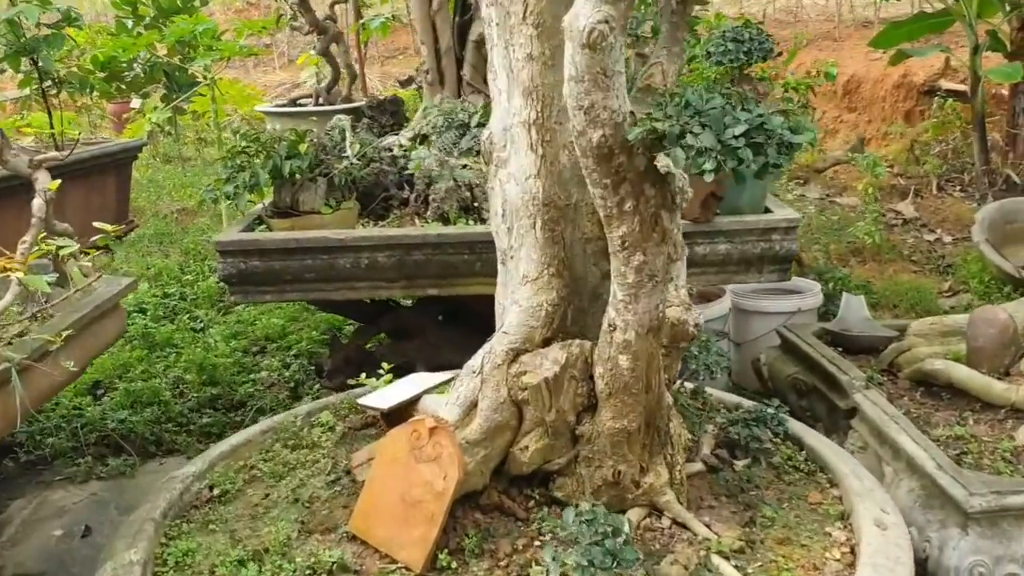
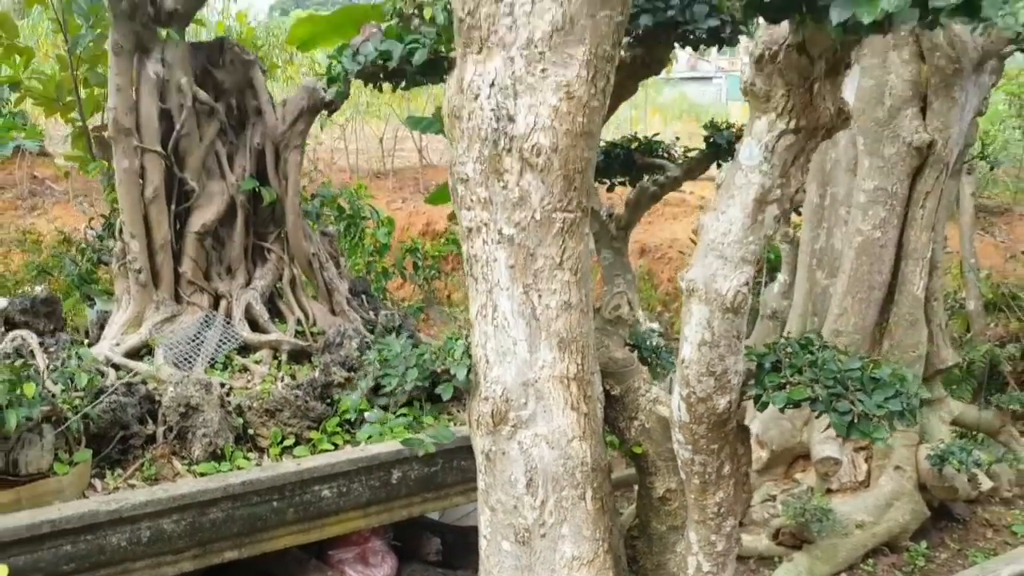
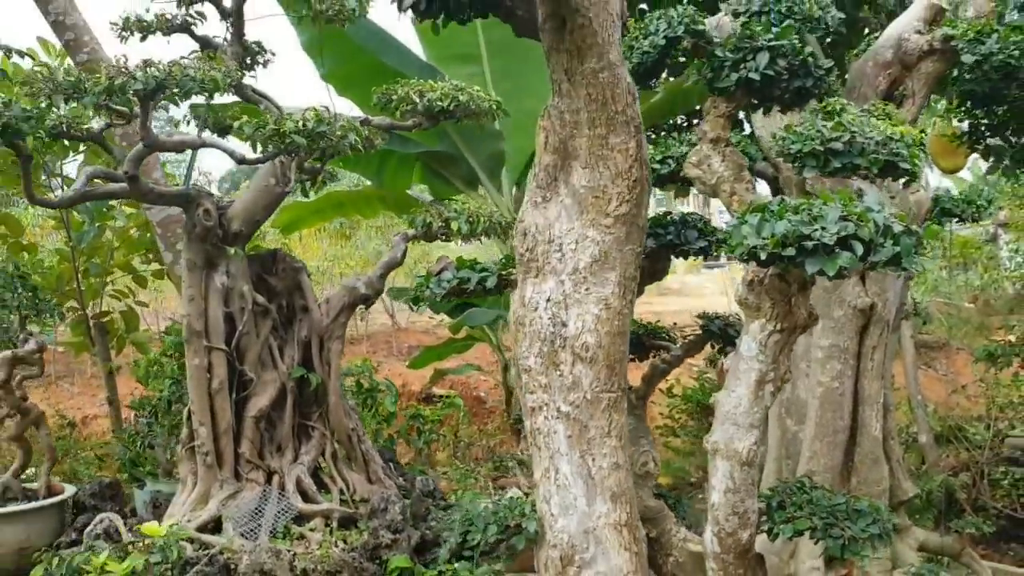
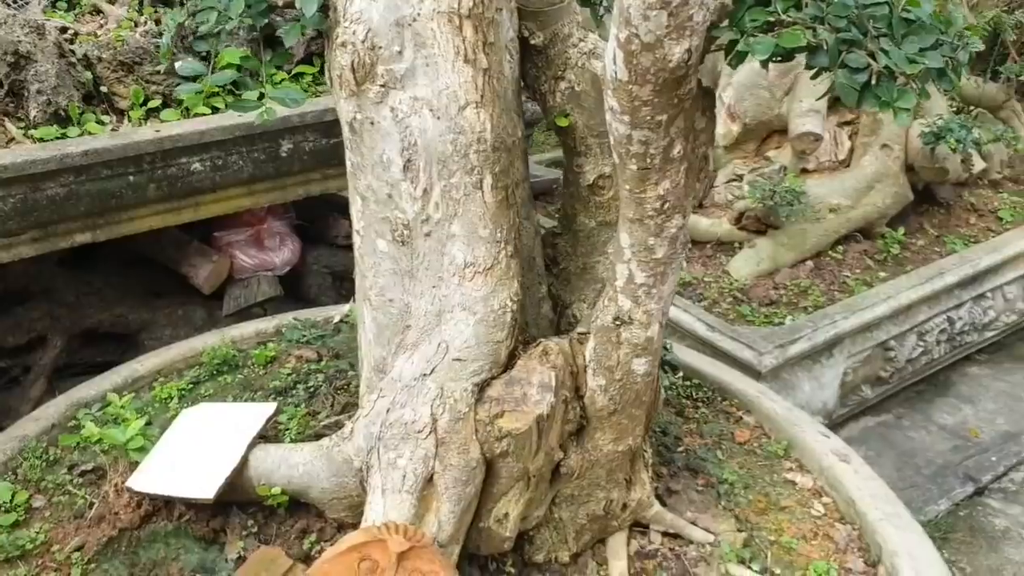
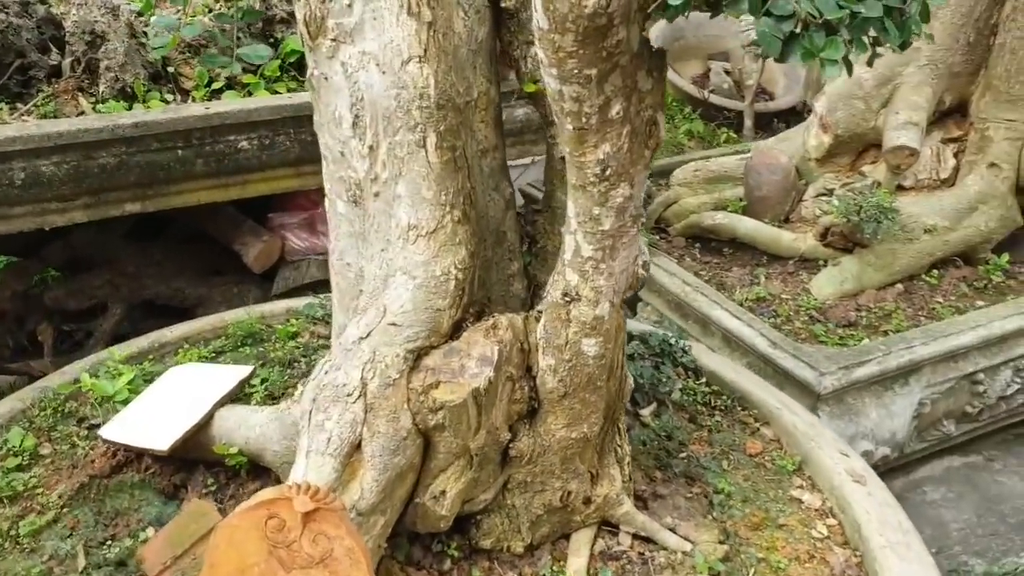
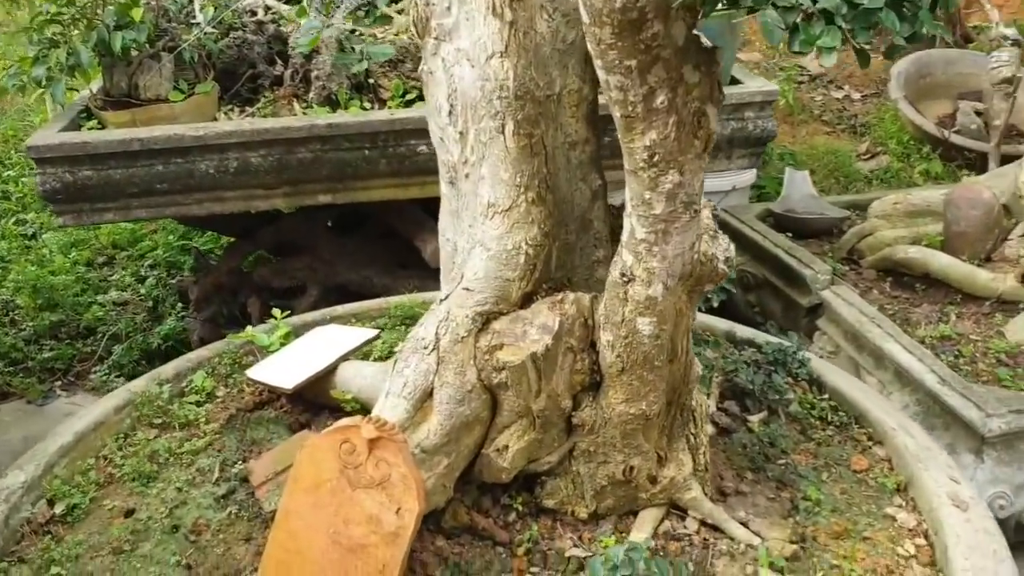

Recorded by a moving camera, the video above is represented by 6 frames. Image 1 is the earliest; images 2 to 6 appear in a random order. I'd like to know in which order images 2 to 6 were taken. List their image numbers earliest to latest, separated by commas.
6, 5, 4, 2, 3
